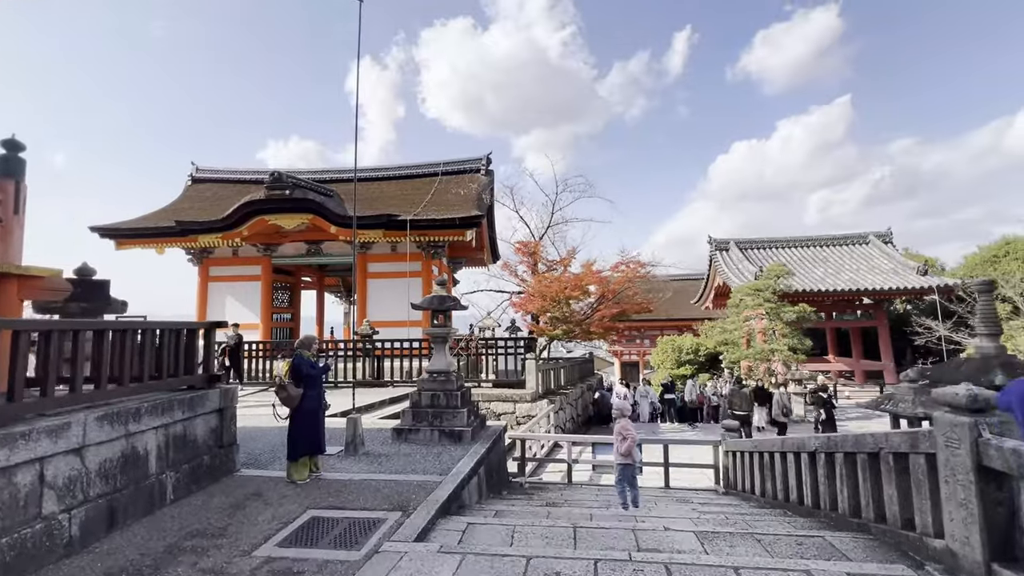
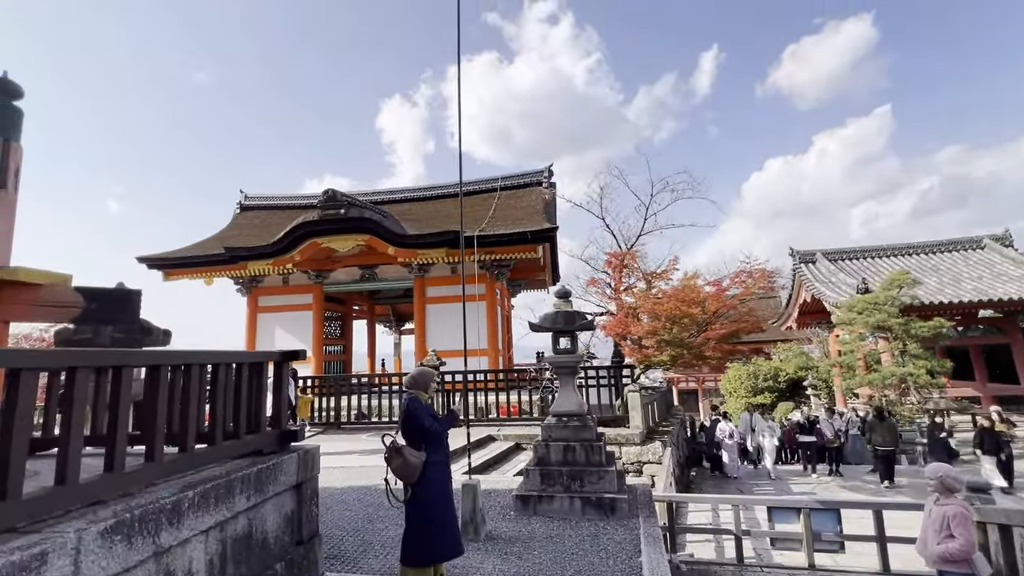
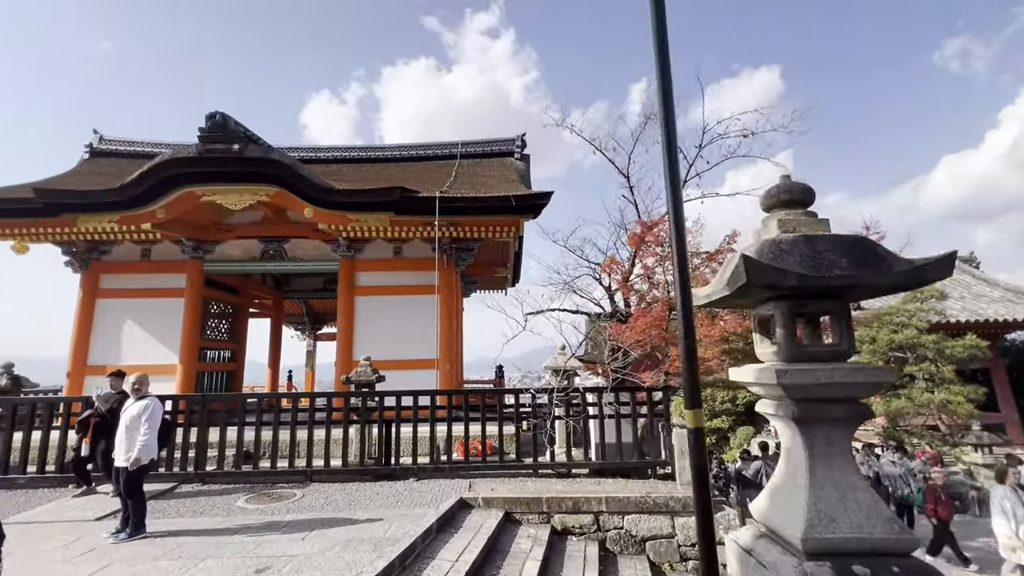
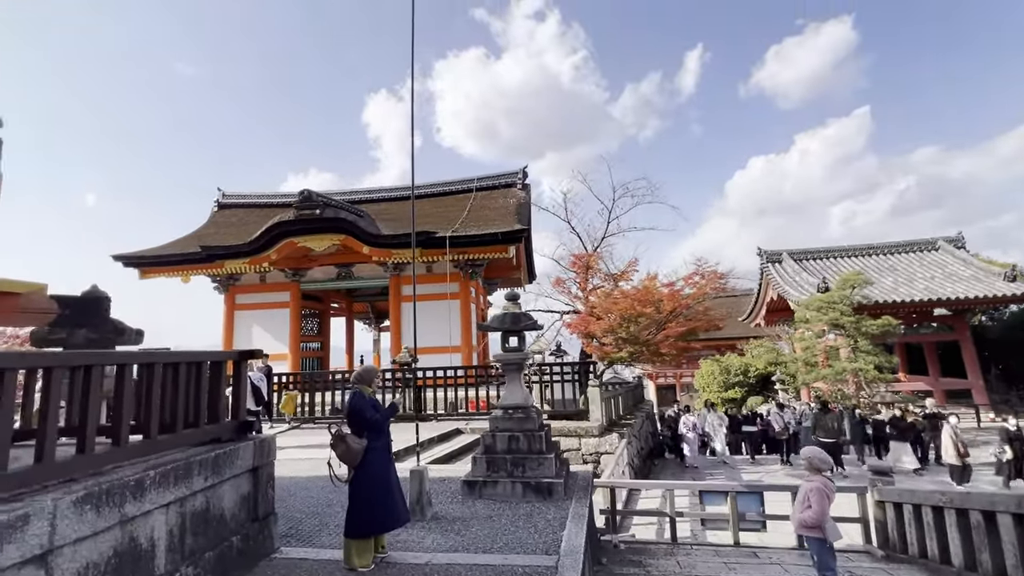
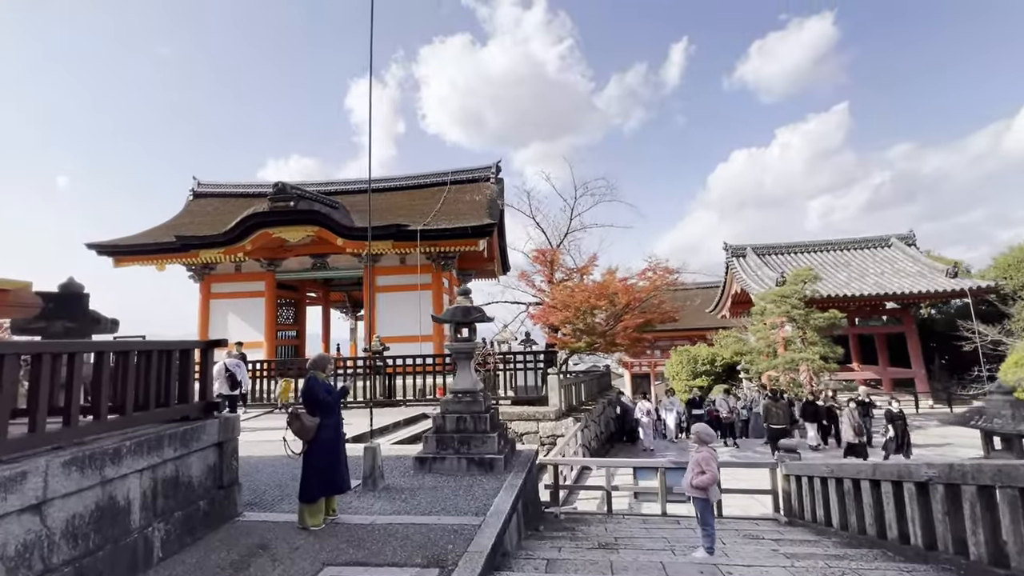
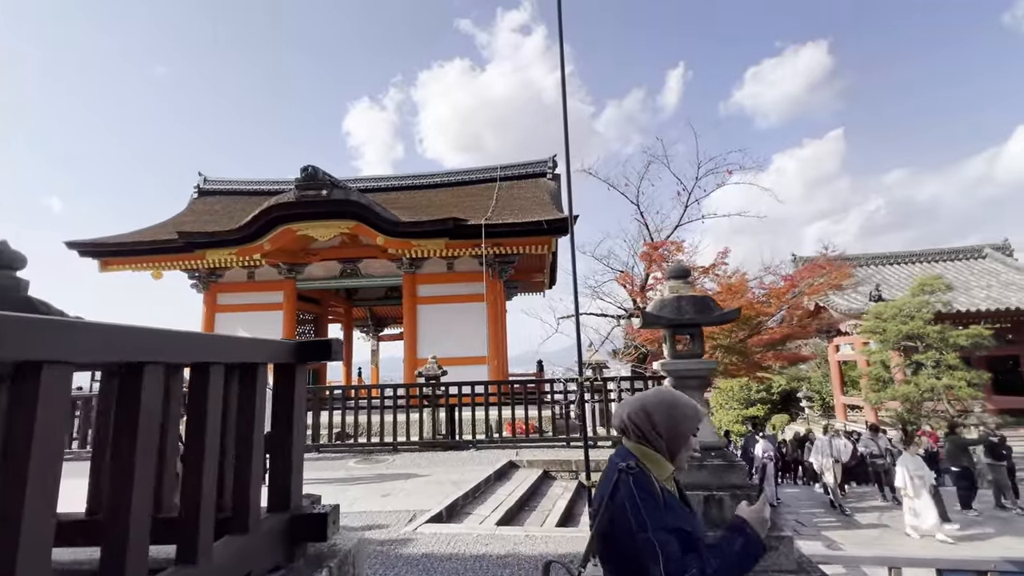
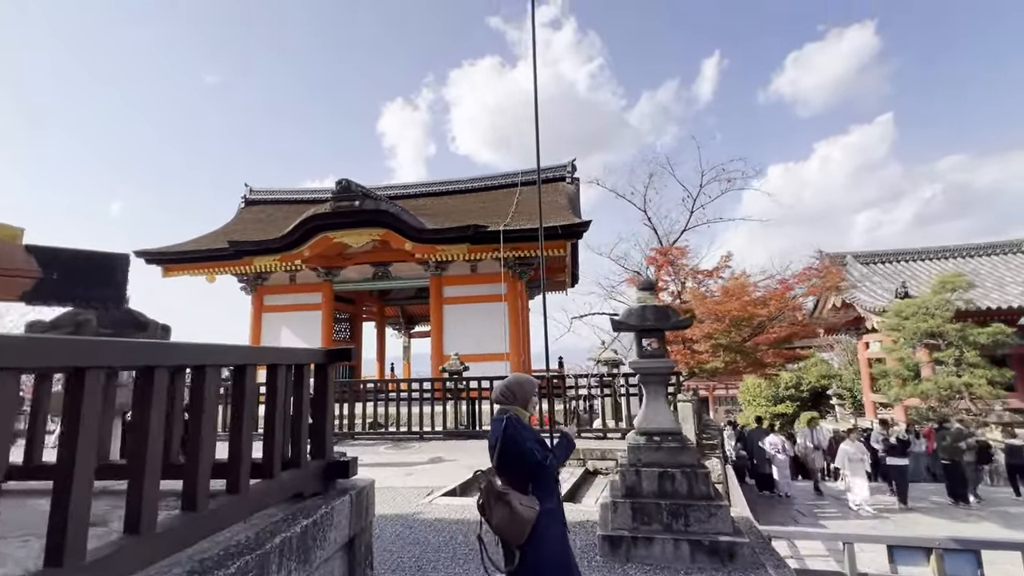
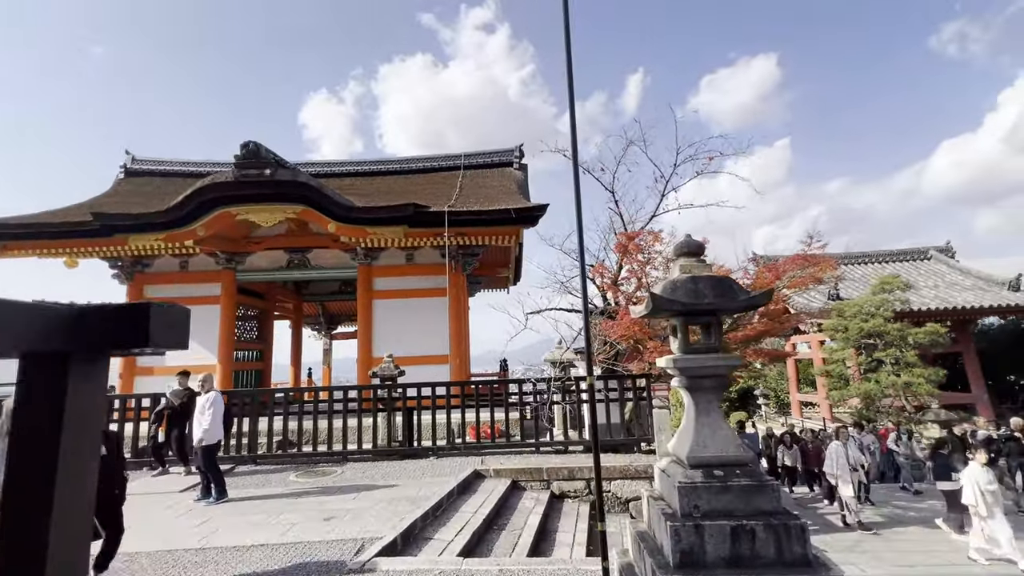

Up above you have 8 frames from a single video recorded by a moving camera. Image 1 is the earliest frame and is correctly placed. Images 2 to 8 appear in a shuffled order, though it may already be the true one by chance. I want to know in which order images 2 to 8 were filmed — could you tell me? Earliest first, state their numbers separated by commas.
5, 4, 2, 7, 6, 8, 3
